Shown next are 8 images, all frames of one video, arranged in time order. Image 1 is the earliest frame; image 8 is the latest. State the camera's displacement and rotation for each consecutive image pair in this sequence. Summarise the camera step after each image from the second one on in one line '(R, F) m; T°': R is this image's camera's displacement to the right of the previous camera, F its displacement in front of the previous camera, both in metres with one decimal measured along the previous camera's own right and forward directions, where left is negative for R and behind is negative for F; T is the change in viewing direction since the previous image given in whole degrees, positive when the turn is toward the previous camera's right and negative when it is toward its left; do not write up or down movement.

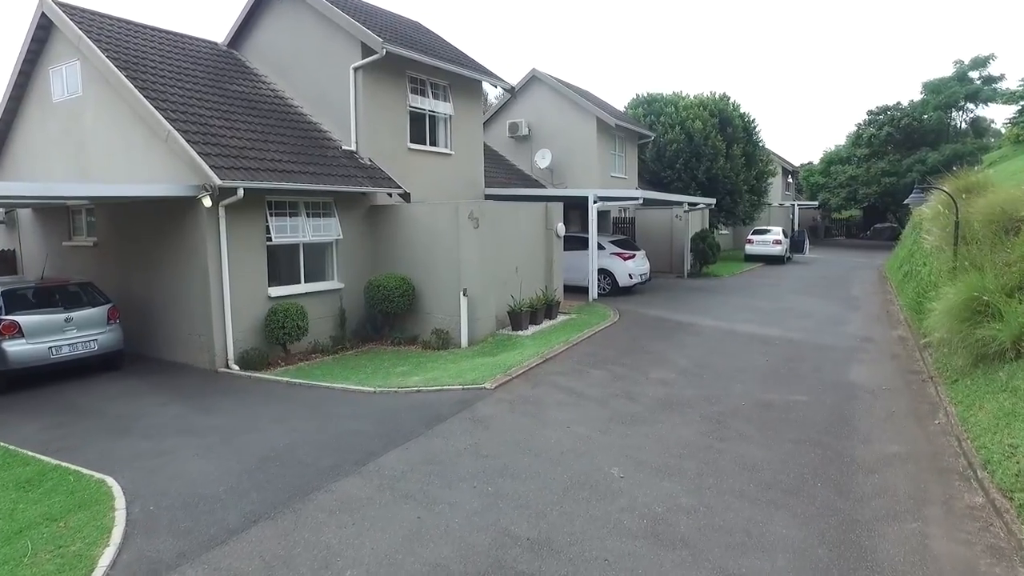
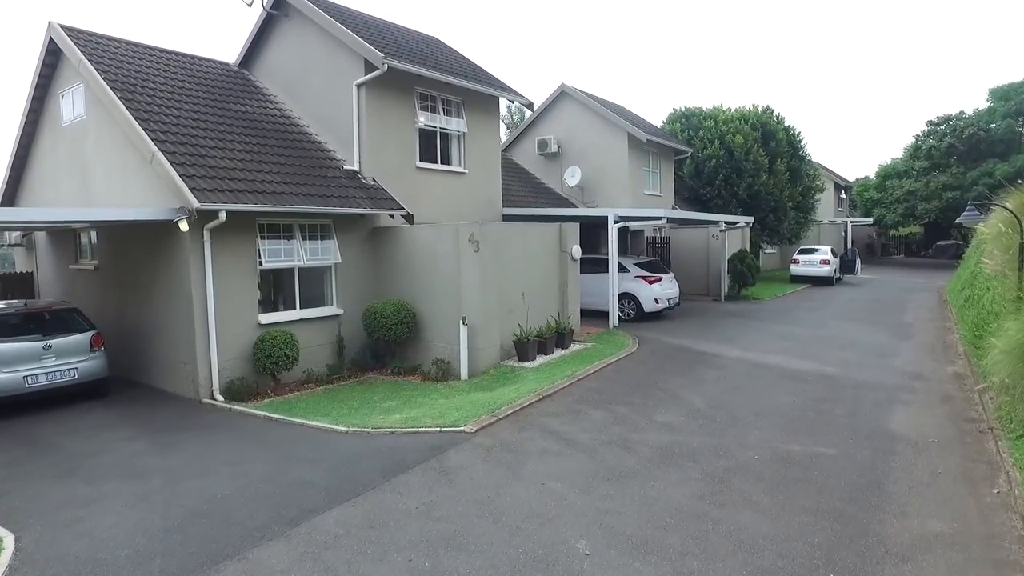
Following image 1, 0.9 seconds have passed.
(+0.7, +0.8) m; -5°
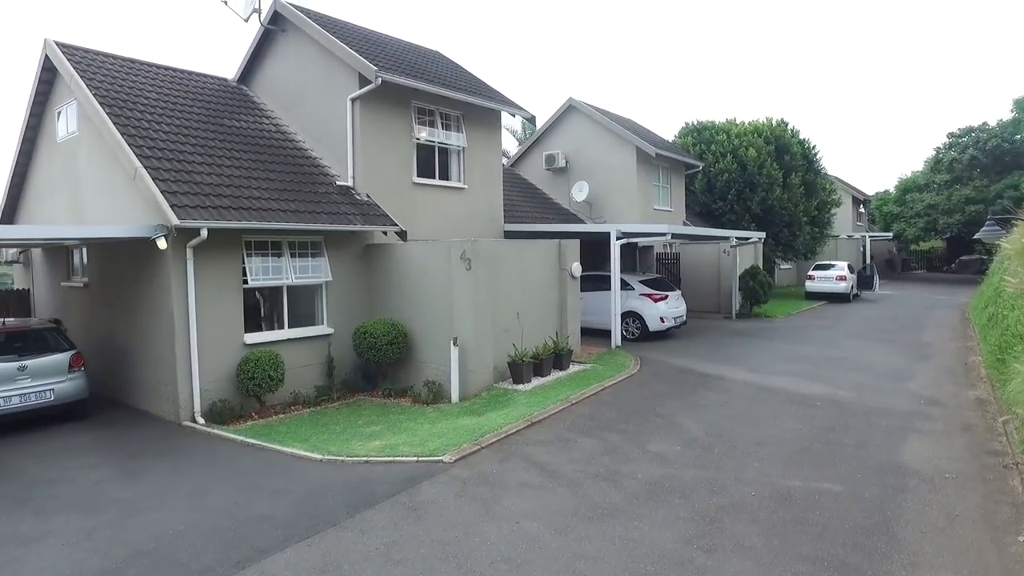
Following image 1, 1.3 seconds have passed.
(+0.4, +0.4) m; -2°
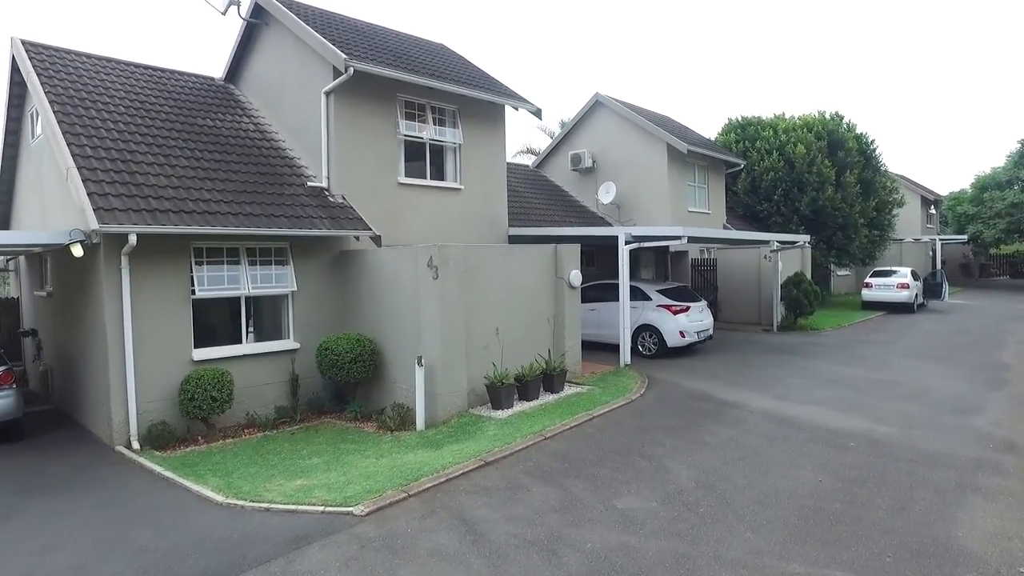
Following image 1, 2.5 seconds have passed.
(+1.1, +1.3) m; -5°
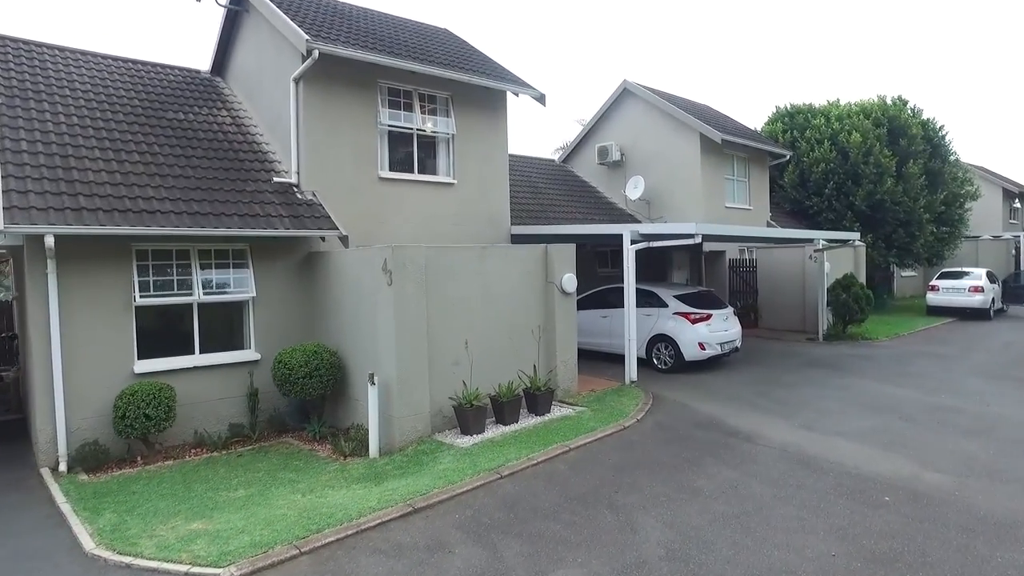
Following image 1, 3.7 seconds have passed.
(+1.0, +1.2) m; -5°
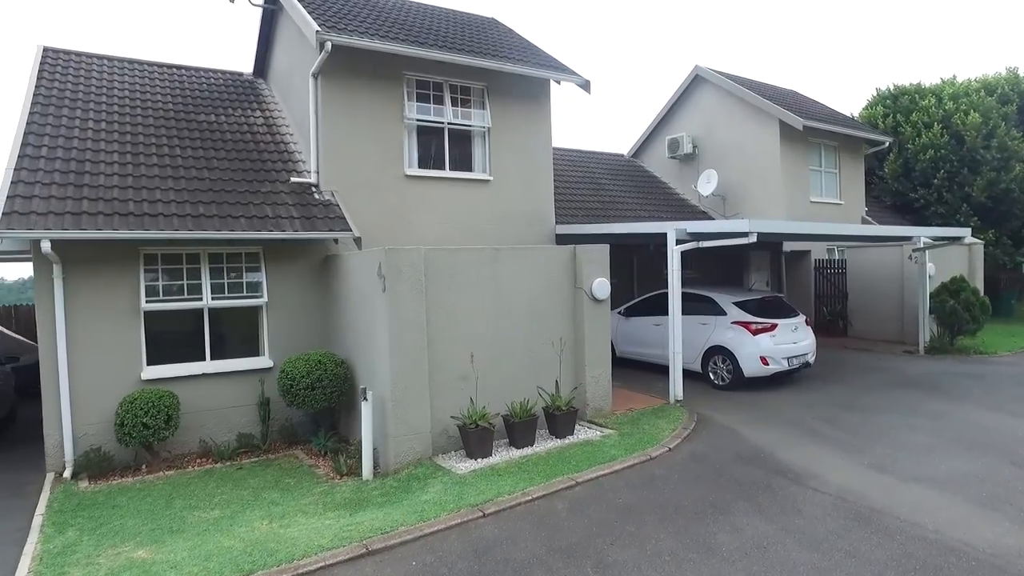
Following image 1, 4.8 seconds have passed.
(+0.9, +0.9) m; -9°
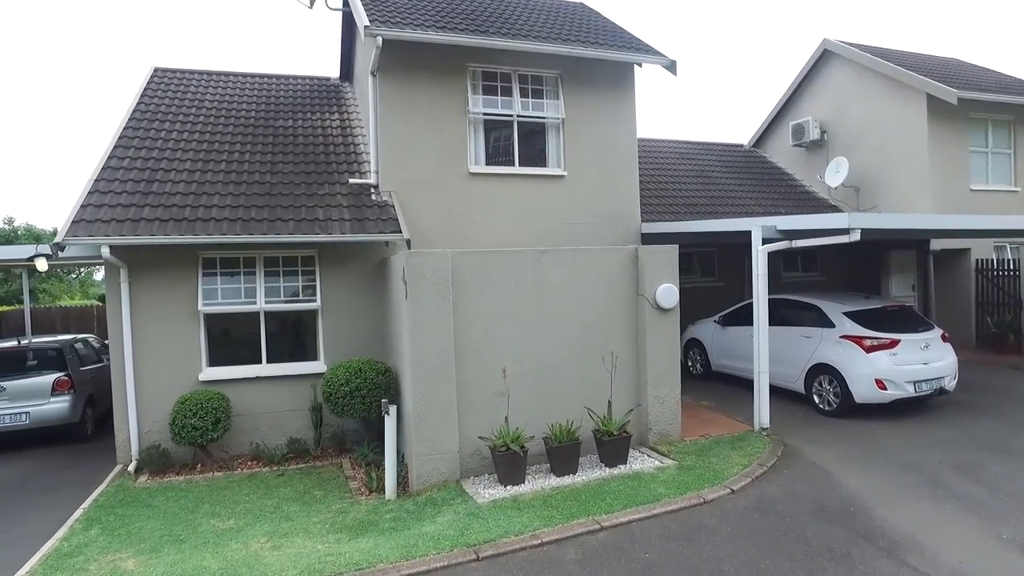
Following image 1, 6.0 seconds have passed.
(+1.0, +0.9) m; -13°
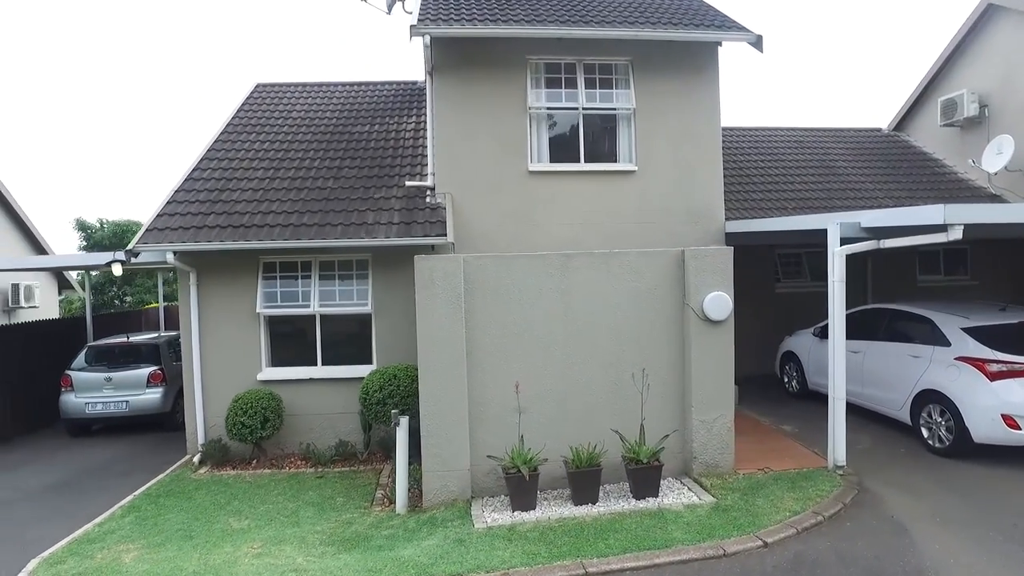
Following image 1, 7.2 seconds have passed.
(+1.2, +0.6) m; -14°
